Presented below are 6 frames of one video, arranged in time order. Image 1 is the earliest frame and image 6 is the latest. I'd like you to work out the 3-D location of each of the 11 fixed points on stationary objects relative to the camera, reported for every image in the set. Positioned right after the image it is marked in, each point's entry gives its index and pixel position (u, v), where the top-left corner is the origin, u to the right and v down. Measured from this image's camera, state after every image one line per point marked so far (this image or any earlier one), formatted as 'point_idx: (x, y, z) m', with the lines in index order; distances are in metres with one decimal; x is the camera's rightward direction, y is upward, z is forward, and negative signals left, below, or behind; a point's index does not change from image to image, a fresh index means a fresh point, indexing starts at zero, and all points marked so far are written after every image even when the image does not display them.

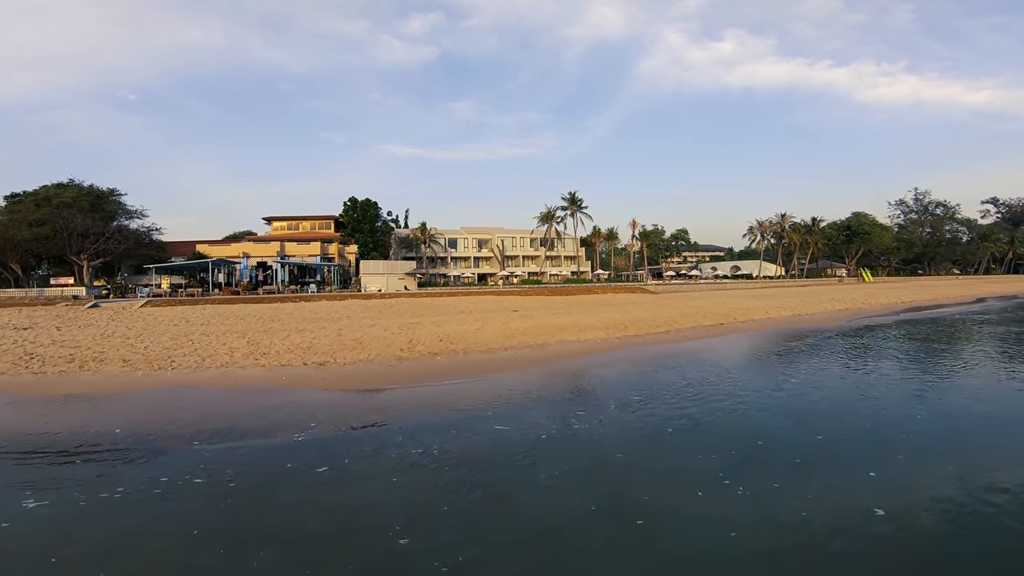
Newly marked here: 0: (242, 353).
0: (-9.4, -2.2, +18.4) m
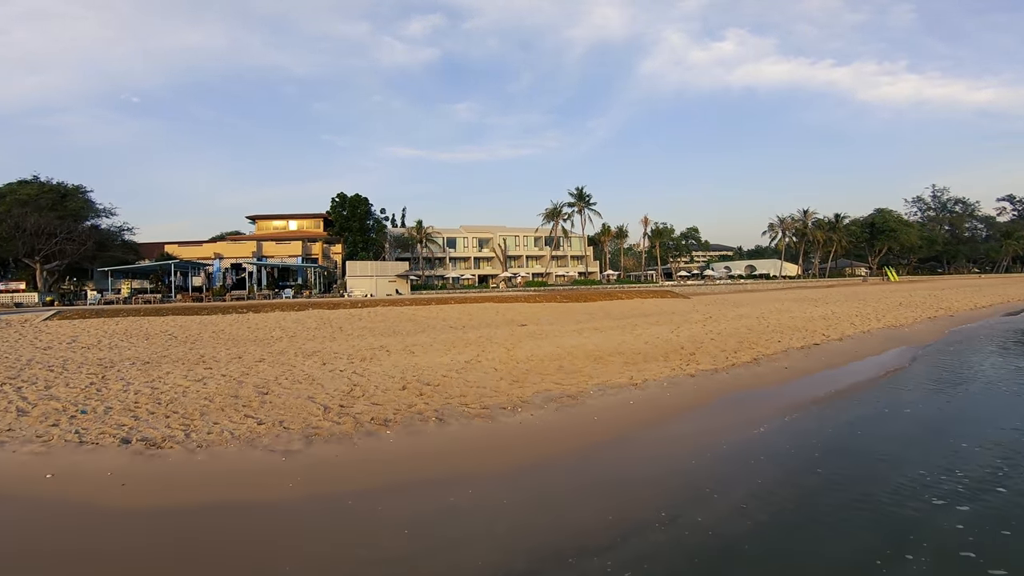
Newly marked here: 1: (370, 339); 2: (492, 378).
0: (-9.1, -2.4, +10.5) m
1: (-5.0, -1.8, +19.1) m
2: (-0.5, -2.1, +12.7) m
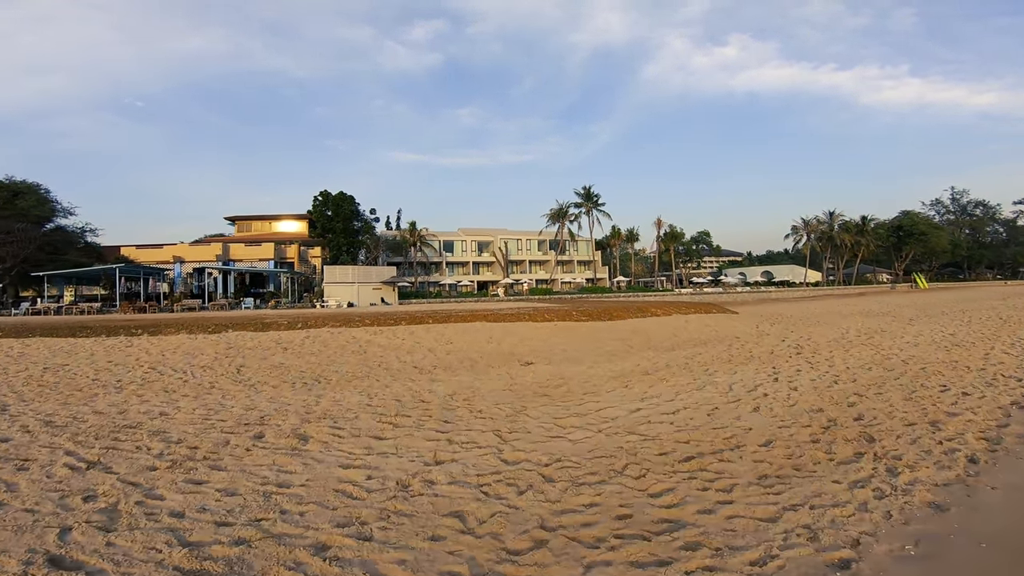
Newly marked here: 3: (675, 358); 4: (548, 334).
0: (-9.2, -2.7, +2.4) m
1: (-5.1, -2.2, +11.1) m
2: (-0.5, -2.4, +4.6) m
3: (+4.6, -2.0, +15.0) m
4: (+1.1, -1.6, +18.2) m
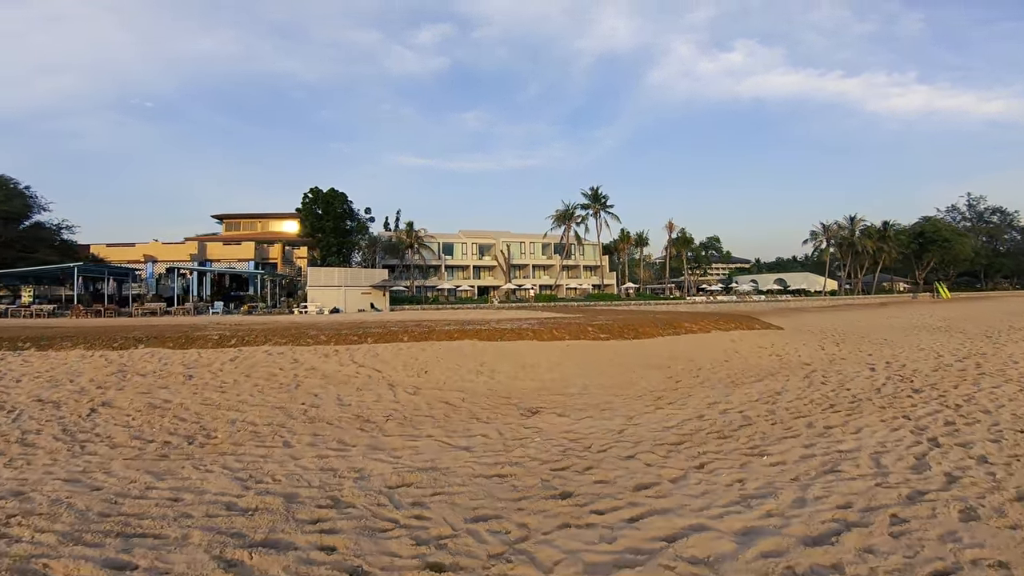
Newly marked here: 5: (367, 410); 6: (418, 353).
0: (-9.3, -2.6, -2.3) m
1: (-5.2, -2.2, +6.3) m
2: (-0.7, -2.5, -0.2) m
3: (+4.5, -2.2, +10.2) m
4: (+1.1, -1.8, +13.4) m
5: (-2.5, -2.1, +9.2) m
6: (-2.4, -1.6, +13.5) m
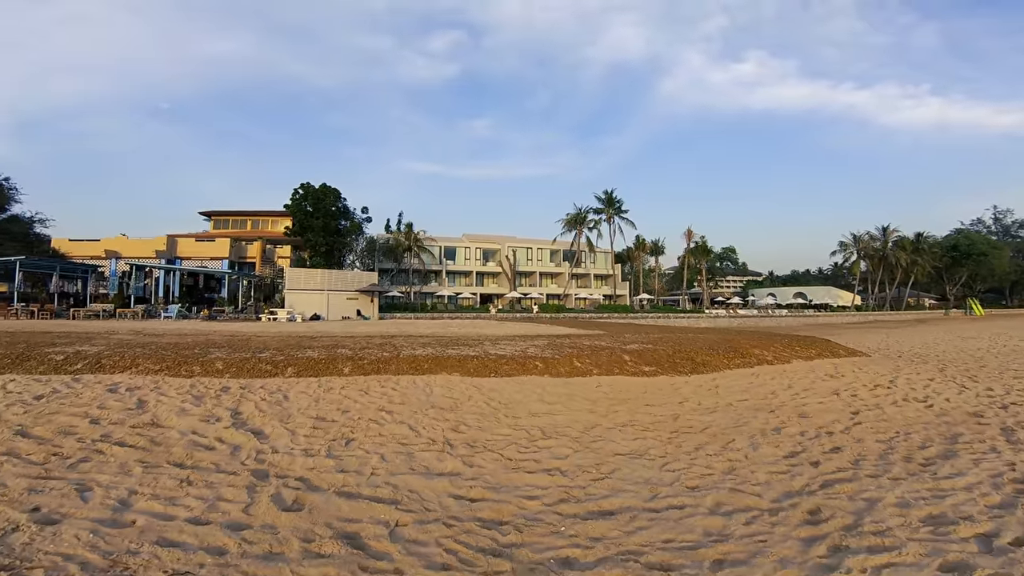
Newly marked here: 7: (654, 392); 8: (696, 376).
0: (-9.5, -2.3, -7.7) m
1: (-5.3, -2.1, +0.9) m
2: (-0.9, -2.3, -5.7) m
3: (+4.4, -2.2, +4.7) m
4: (+1.0, -1.8, +7.9) m
5: (-2.6, -2.0, +3.8) m
6: (-2.4, -1.6, +8.0) m
7: (+2.6, -1.8, +9.5) m
8: (+3.9, -1.8, +11.2) m
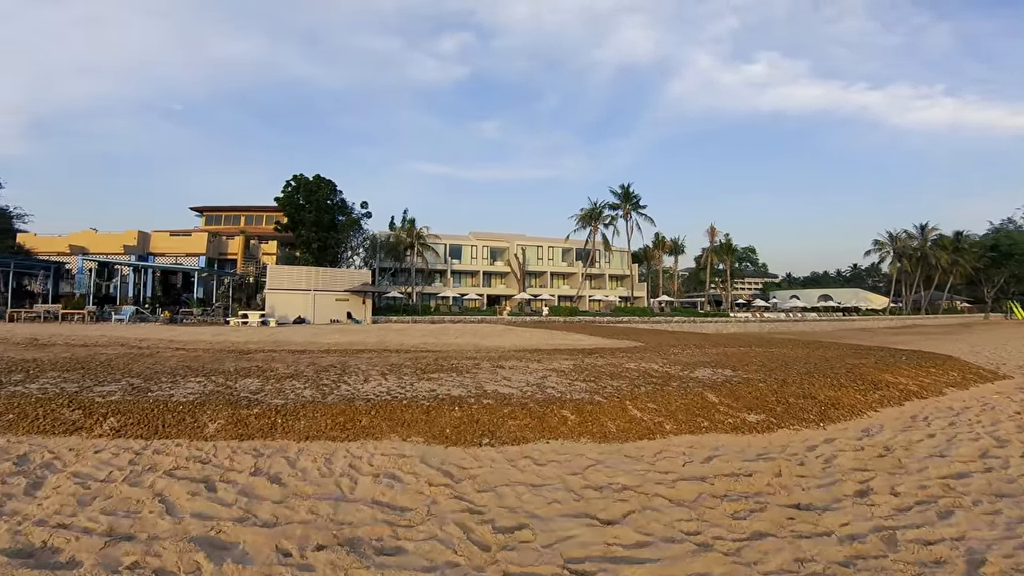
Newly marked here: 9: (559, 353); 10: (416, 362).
0: (-9.8, -2.1, -12.1) m
1: (-5.3, -1.9, -3.7) m
2: (-1.0, -2.1, -10.3) m
3: (+4.4, -2.1, -0.1) m
4: (+1.1, -1.7, +3.3) m
5: (-2.6, -1.9, -0.8) m
6: (-2.3, -1.5, +3.4) m
7: (+2.7, -1.7, +4.8) m
8: (+4.0, -1.7, +6.5) m
9: (+0.9, -1.5, +12.3) m
10: (-1.9, -1.4, +10.2) m
